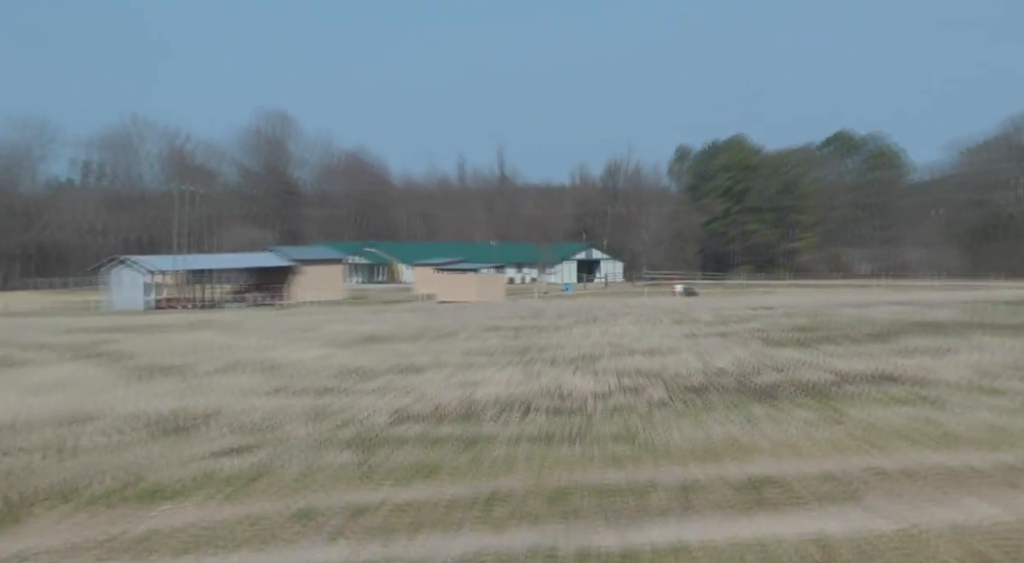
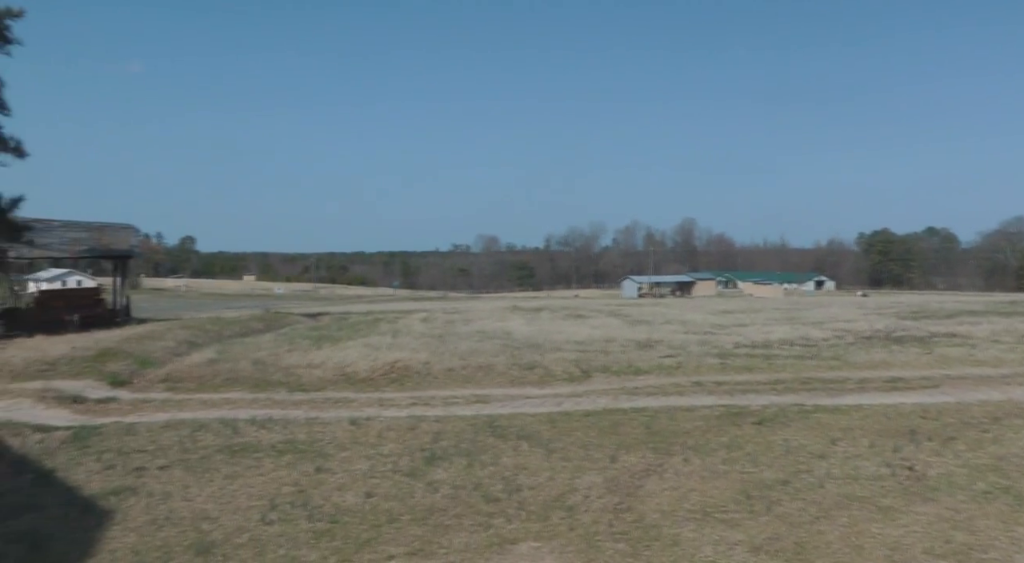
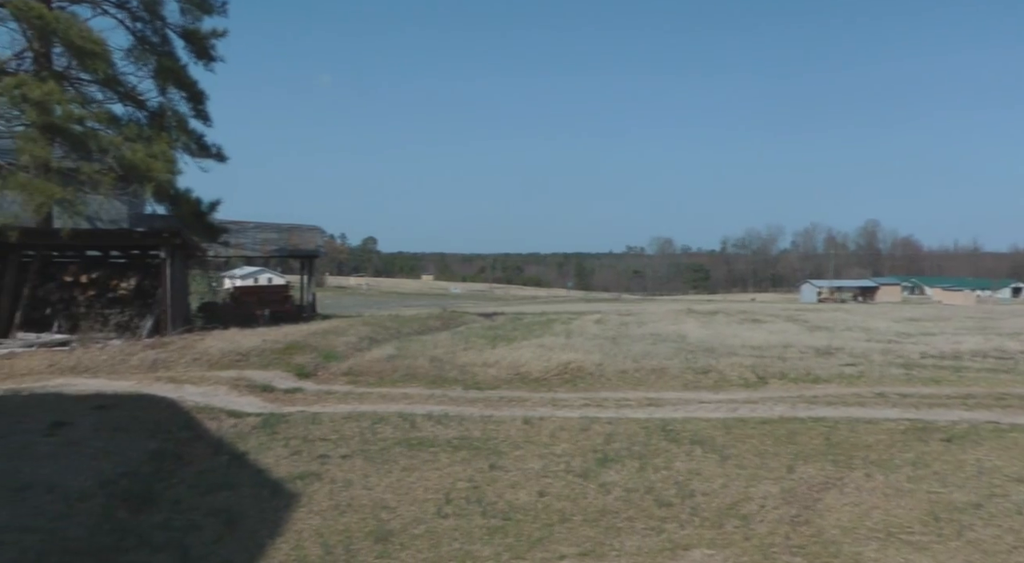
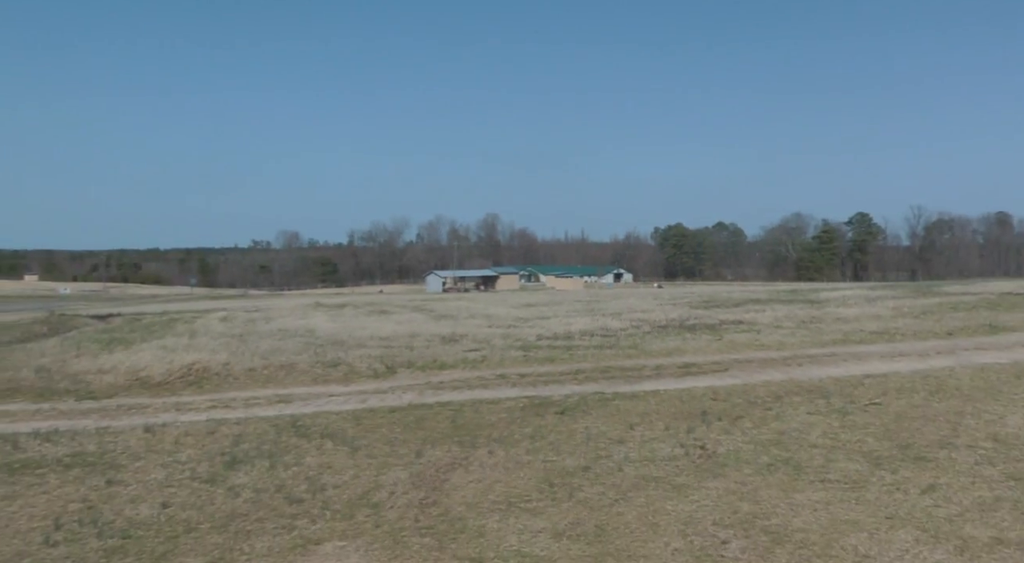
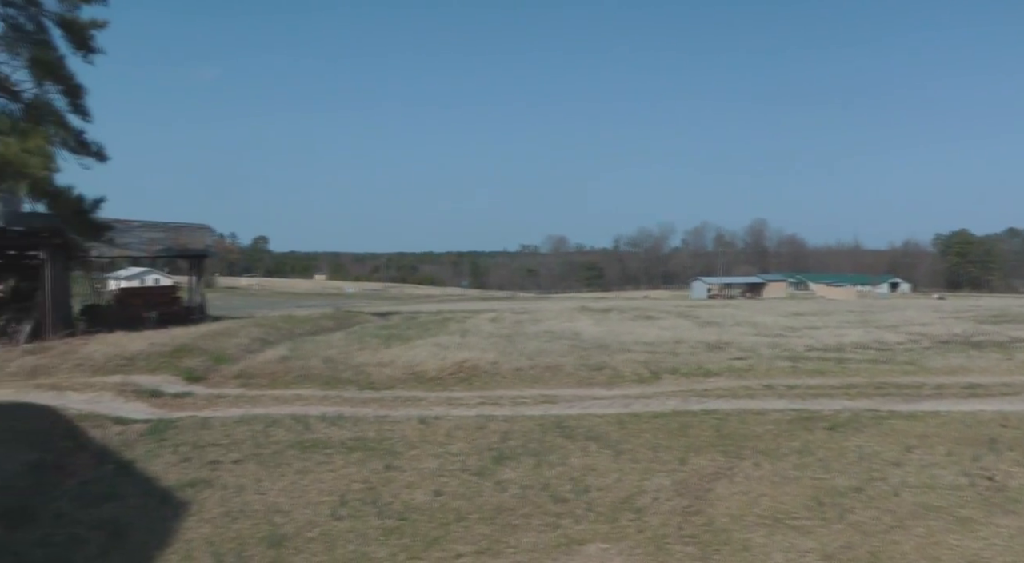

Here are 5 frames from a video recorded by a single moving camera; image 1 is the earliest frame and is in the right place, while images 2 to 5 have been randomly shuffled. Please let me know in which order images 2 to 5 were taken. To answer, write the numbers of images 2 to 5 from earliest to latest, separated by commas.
4, 2, 5, 3
